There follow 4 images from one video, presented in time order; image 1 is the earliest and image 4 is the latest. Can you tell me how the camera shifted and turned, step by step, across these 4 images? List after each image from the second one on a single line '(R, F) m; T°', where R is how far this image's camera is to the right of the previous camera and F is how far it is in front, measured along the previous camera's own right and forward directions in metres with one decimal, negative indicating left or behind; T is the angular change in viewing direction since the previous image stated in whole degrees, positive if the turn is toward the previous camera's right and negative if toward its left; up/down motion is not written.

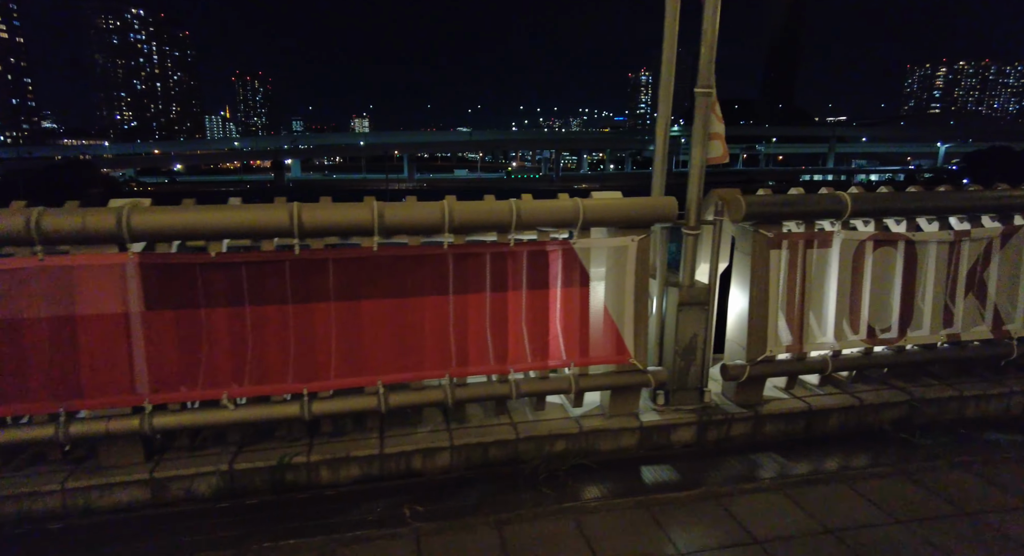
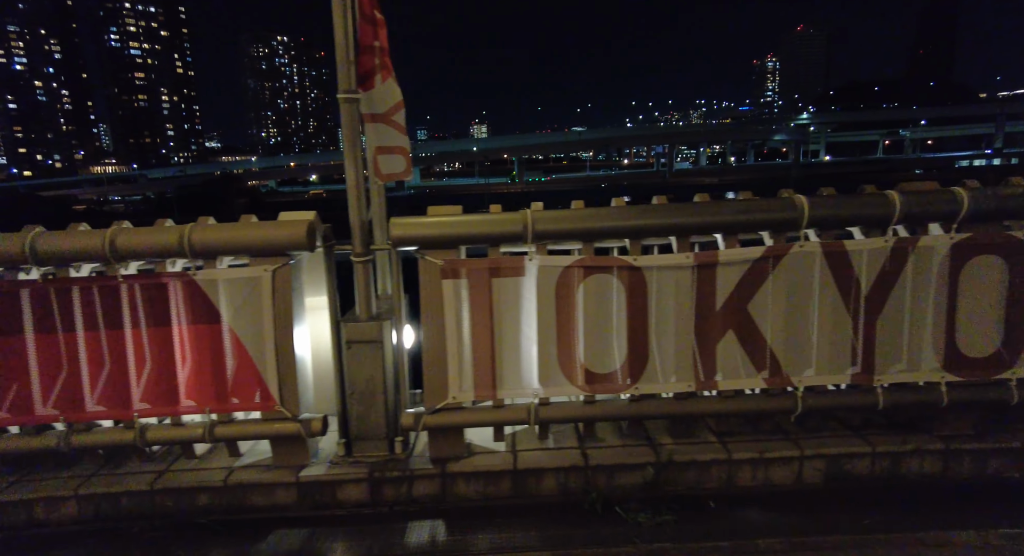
(+3.1, +0.9) m; -10°
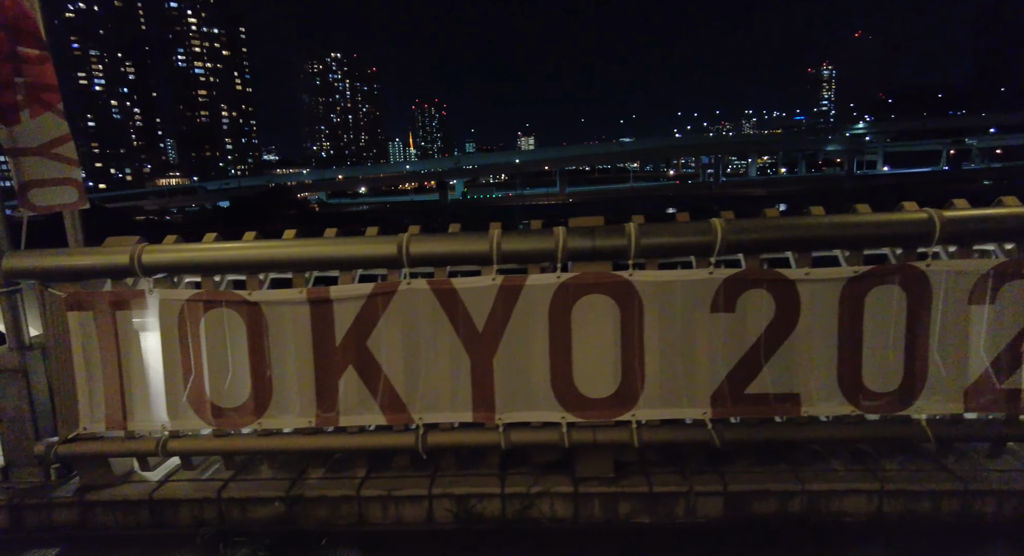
(+2.7, +0.1) m; -3°
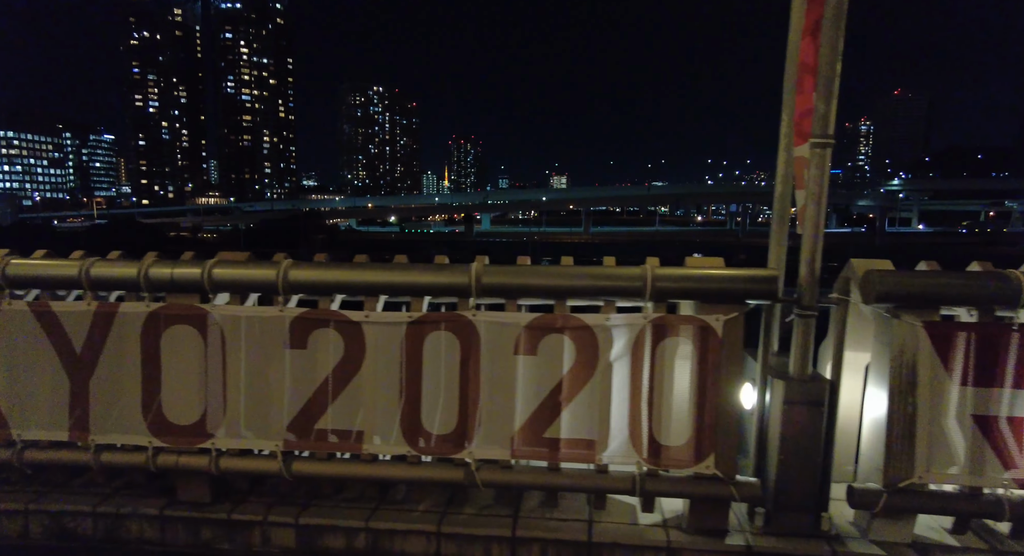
(+2.7, -0.2) m; 0°
